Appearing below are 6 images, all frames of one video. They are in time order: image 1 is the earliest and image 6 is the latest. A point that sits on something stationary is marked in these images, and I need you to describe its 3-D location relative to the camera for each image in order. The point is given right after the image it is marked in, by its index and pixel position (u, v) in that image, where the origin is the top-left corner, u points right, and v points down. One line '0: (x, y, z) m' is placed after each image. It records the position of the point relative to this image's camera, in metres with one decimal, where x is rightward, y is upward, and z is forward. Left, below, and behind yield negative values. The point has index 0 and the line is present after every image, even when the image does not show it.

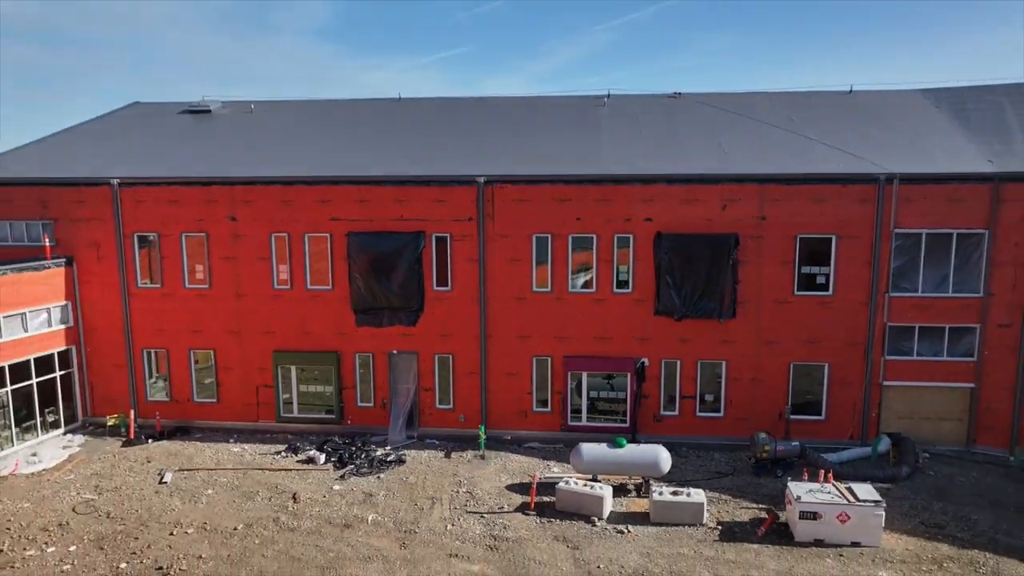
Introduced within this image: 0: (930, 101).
0: (+4.4, +2.1, +7.5) m
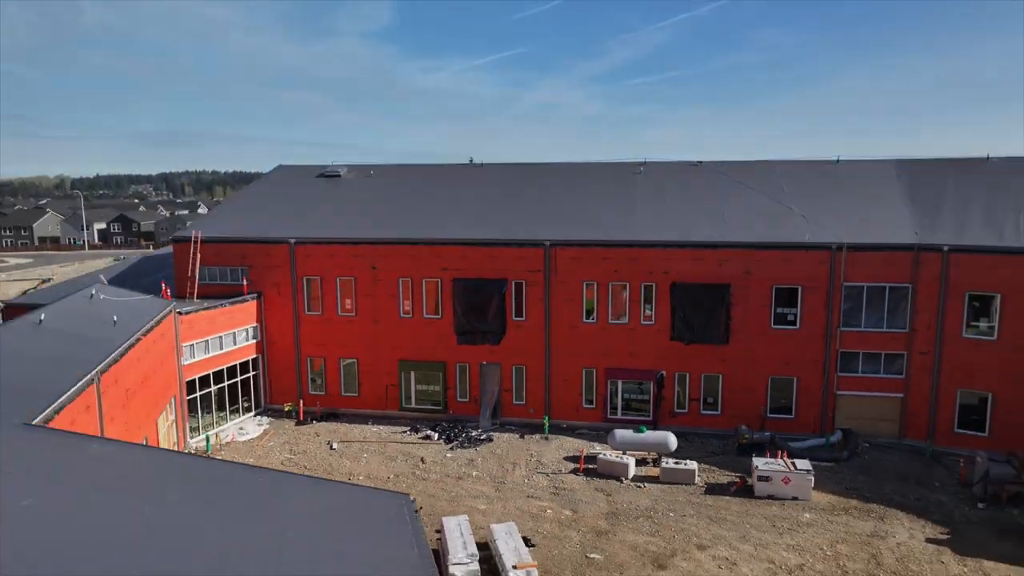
0: (+5.2, +1.6, +9.7) m
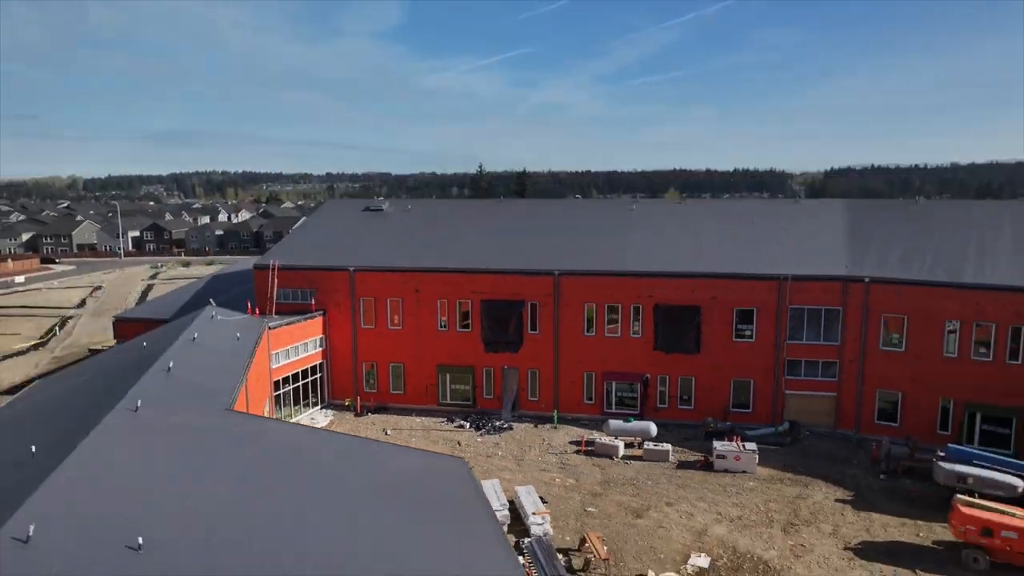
0: (+5.5, +1.3, +11.8) m
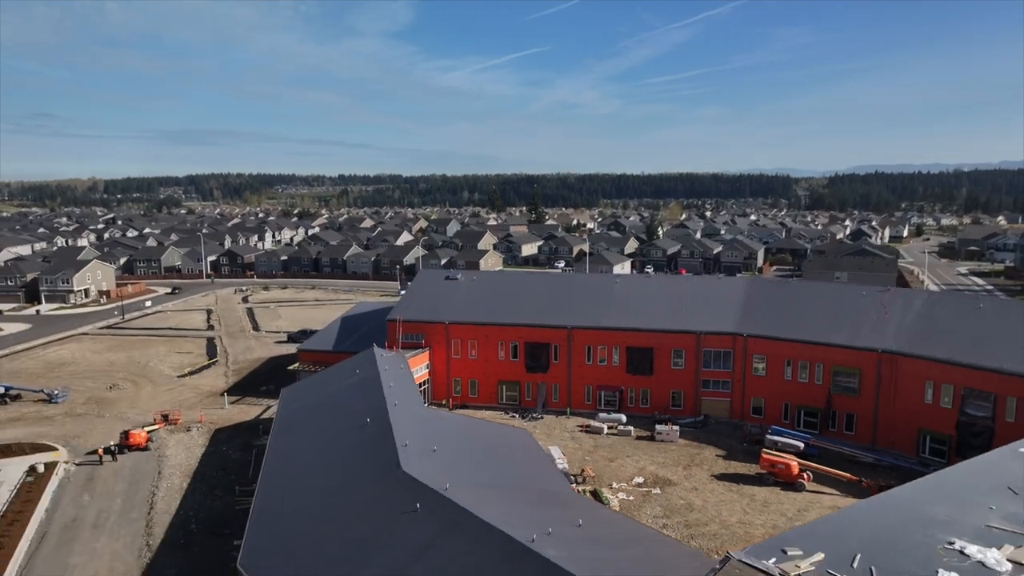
0: (+6.3, 0.0, +19.3) m
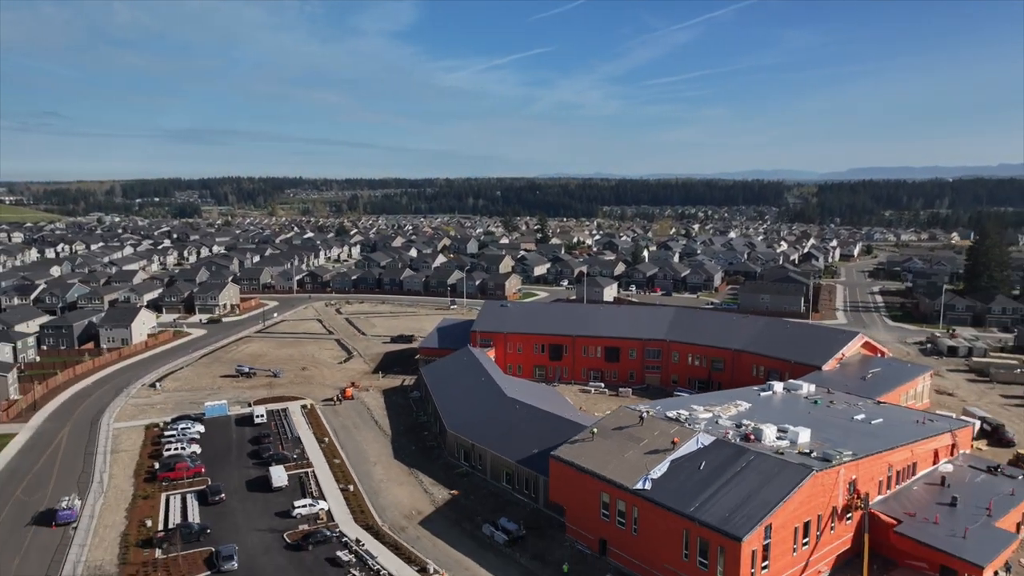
0: (+7.7, -1.2, +34.1) m
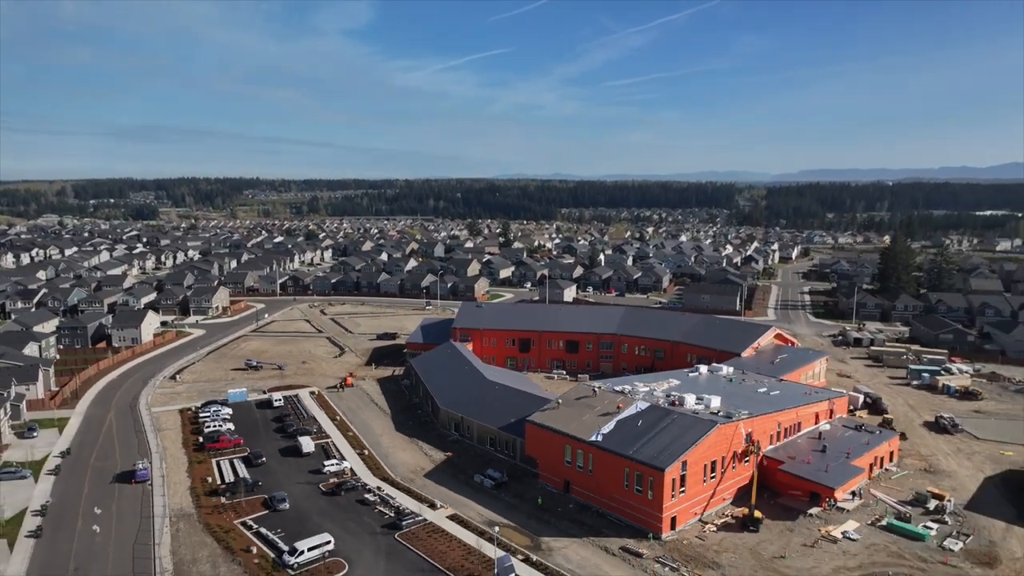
0: (+6.3, -1.3, +40.2) m
